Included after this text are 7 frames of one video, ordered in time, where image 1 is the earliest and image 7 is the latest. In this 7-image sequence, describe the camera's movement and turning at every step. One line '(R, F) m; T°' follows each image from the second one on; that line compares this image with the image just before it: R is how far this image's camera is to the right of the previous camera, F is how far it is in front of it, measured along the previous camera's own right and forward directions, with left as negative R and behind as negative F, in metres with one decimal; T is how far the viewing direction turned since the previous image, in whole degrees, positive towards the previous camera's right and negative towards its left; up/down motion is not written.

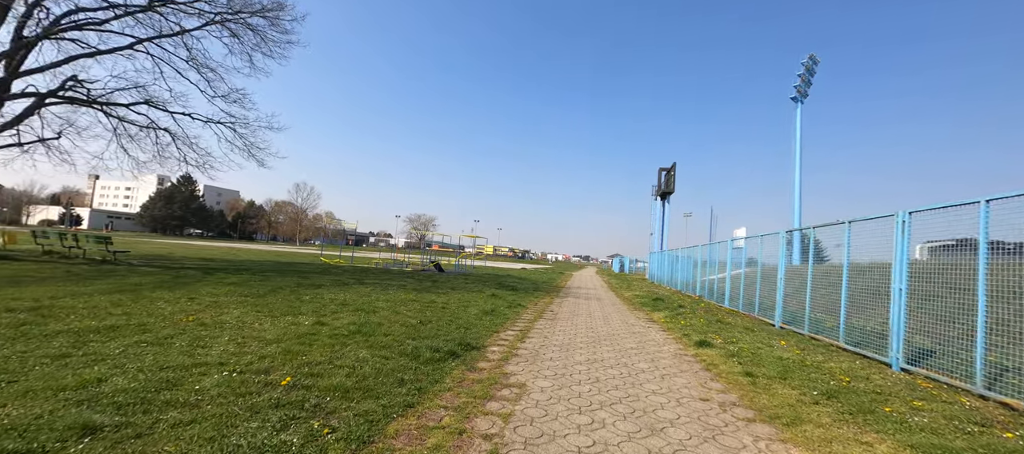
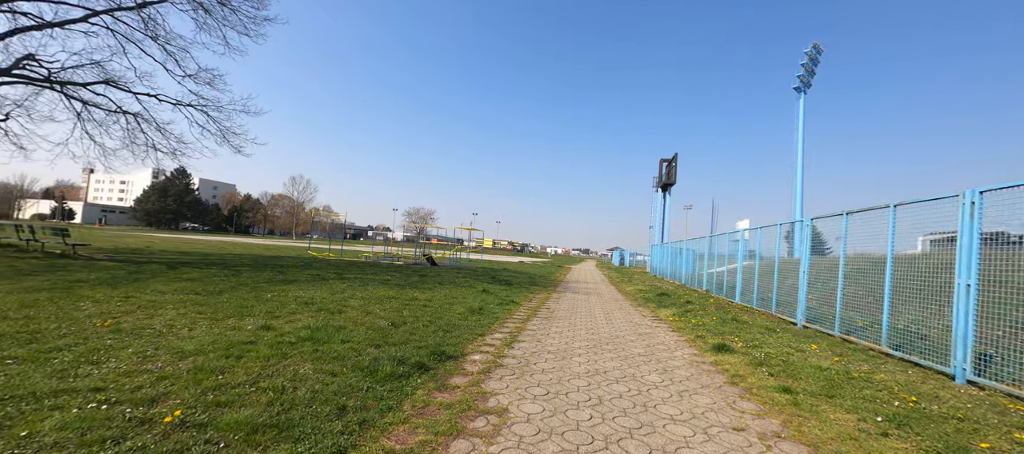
(+0.2, +1.0) m; 0°
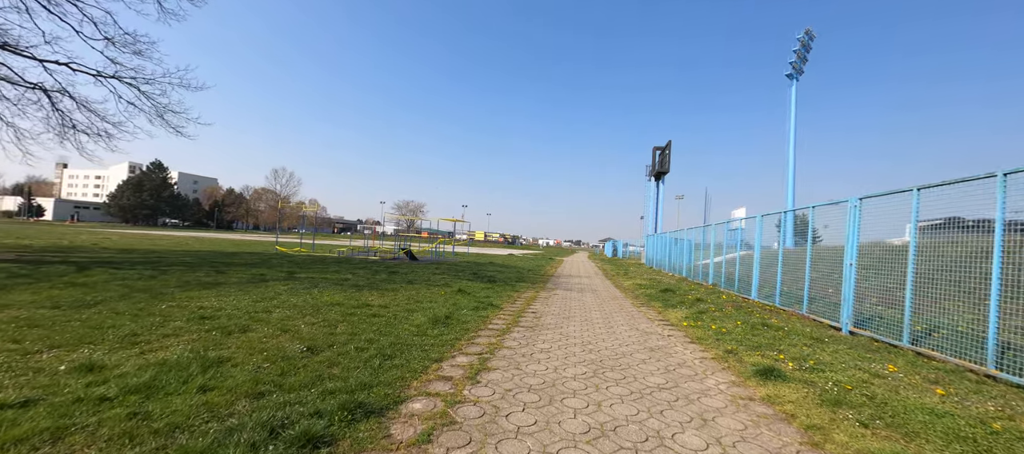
(+0.3, +1.7) m; +1°
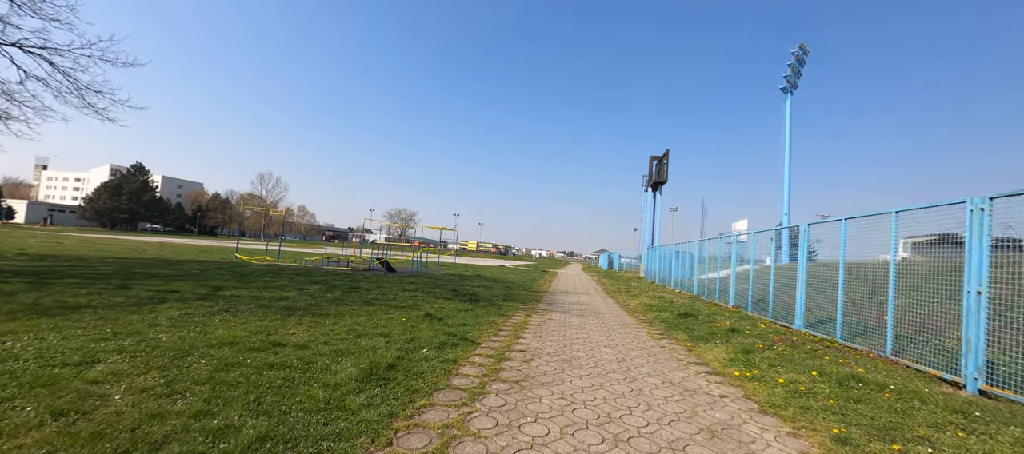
(+0.1, +2.0) m; +1°
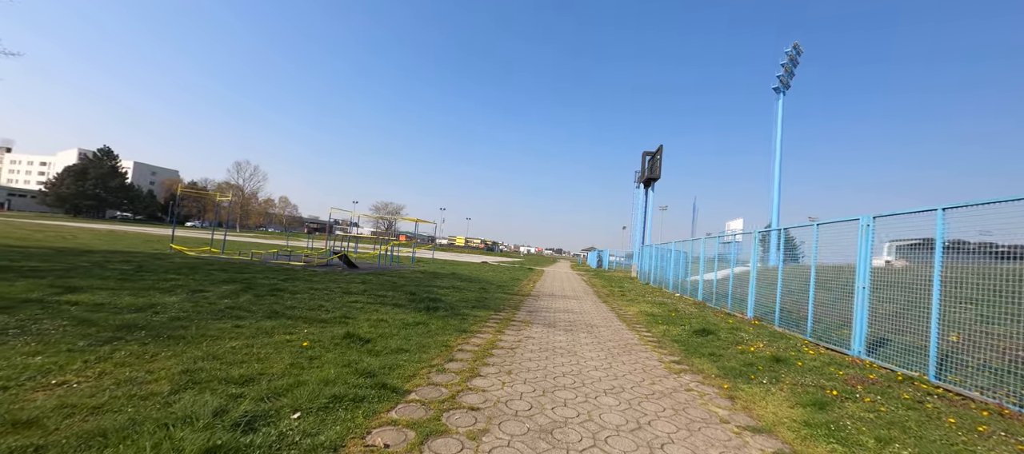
(+0.3, +2.1) m; +2°
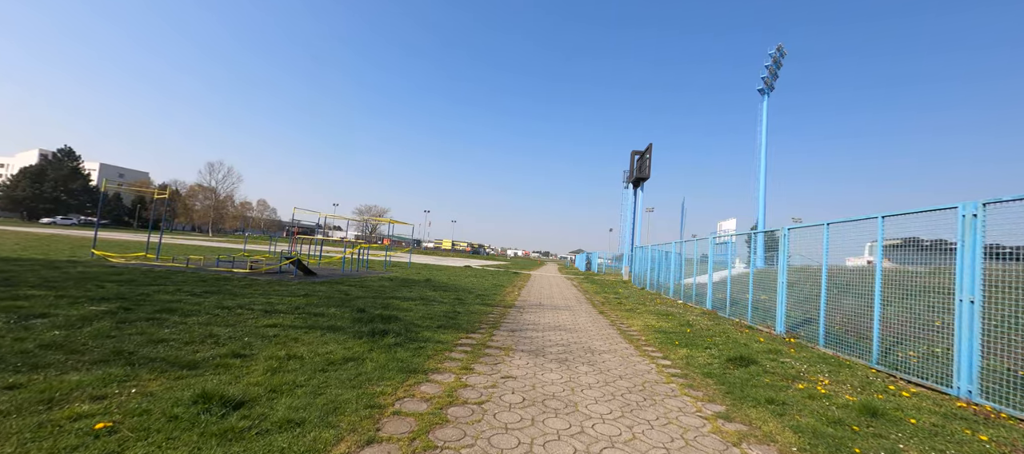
(+0.2, +1.8) m; +2°
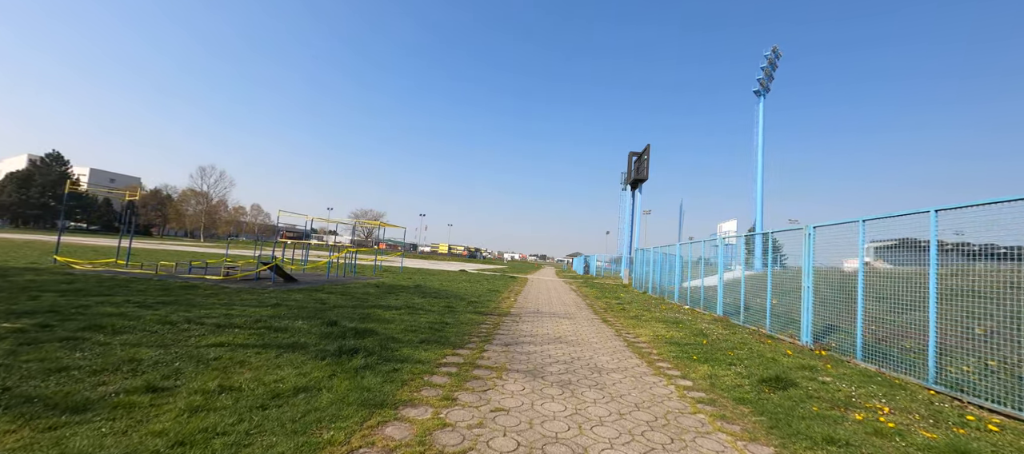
(+0.1, +0.8) m; 0°
